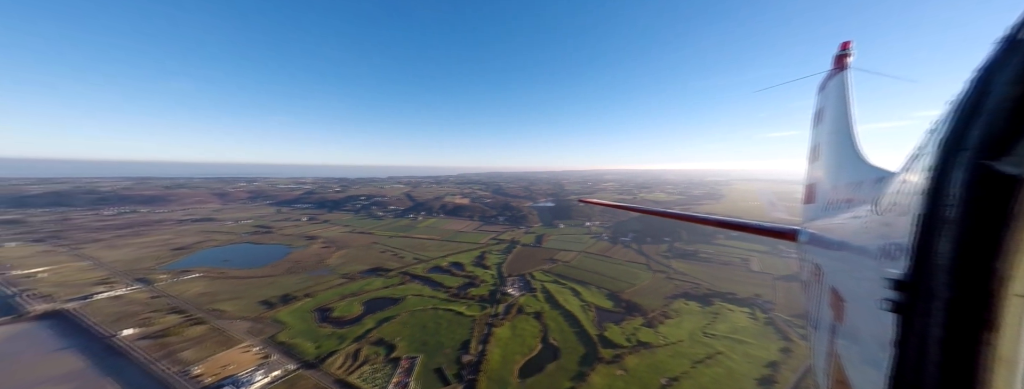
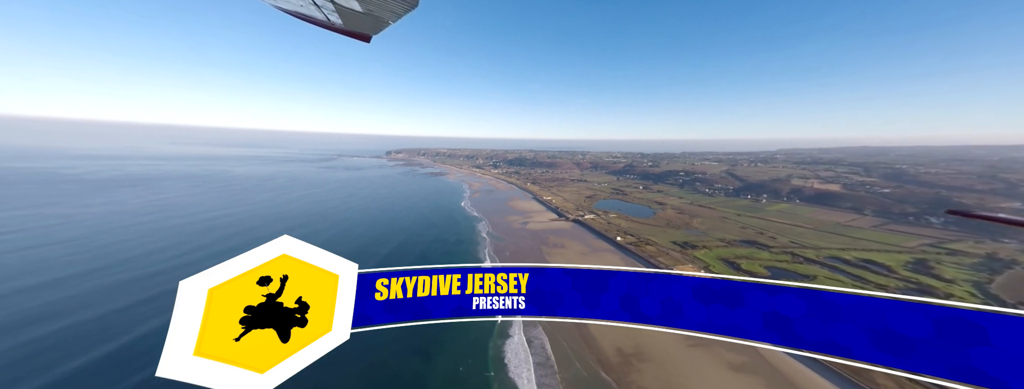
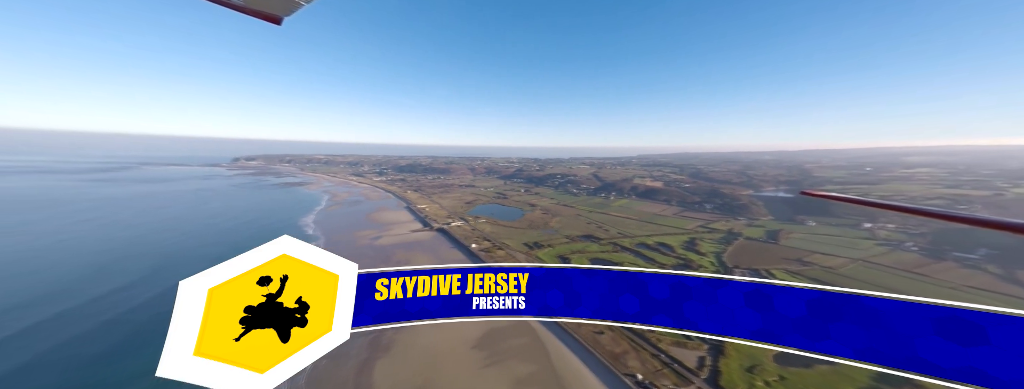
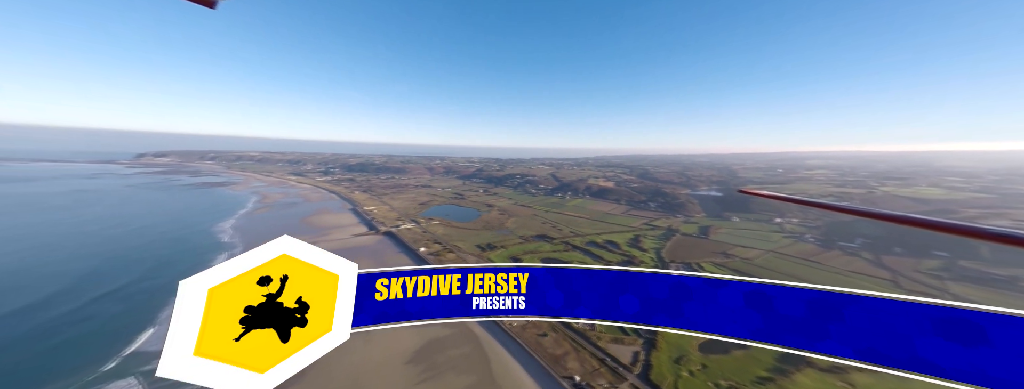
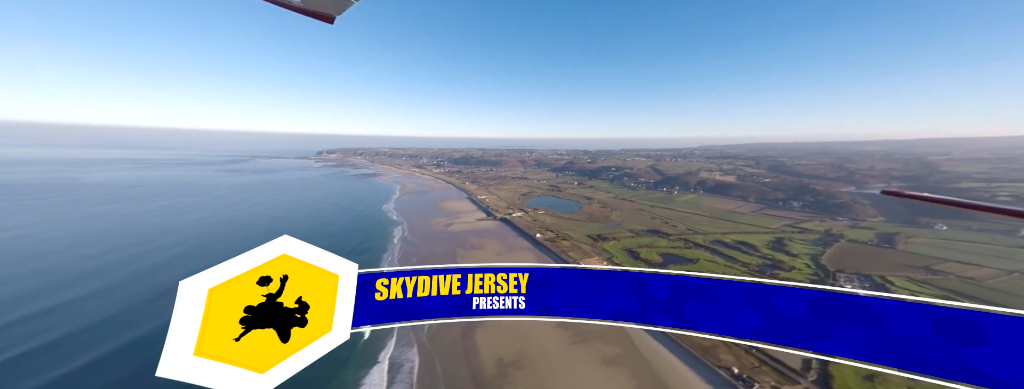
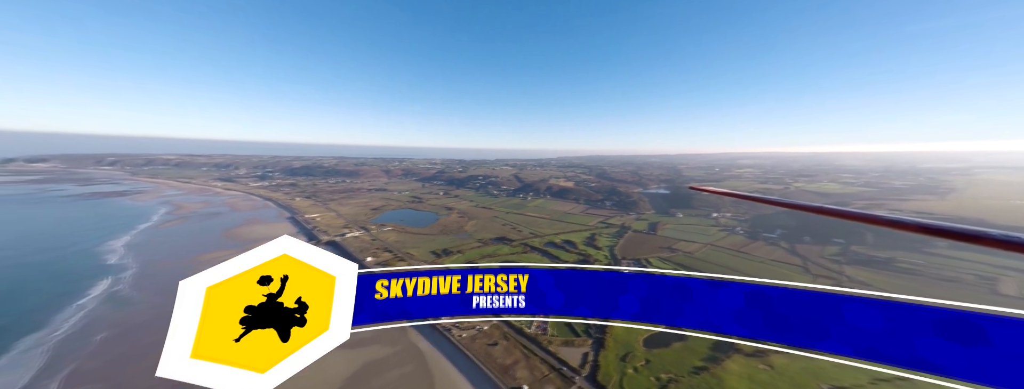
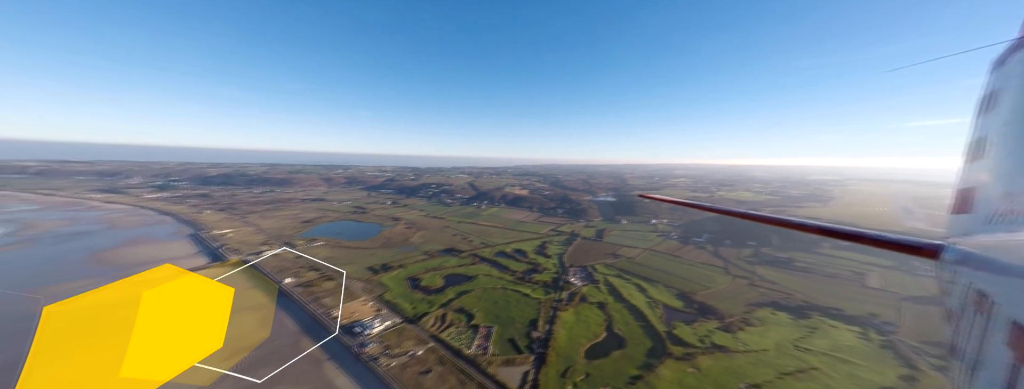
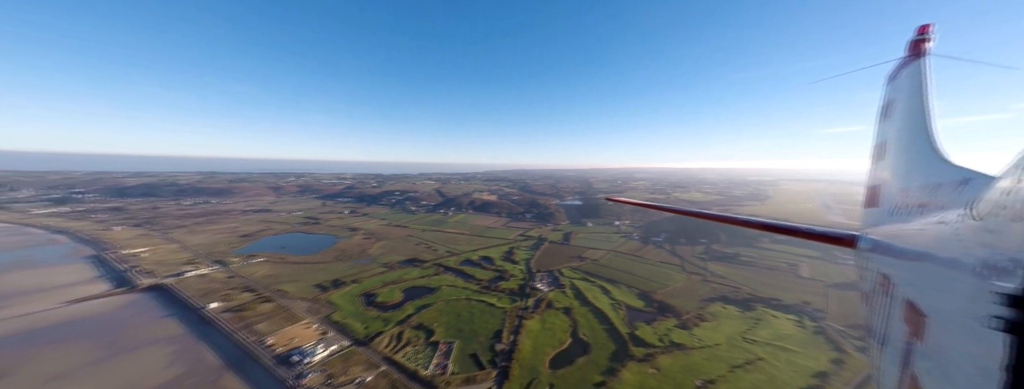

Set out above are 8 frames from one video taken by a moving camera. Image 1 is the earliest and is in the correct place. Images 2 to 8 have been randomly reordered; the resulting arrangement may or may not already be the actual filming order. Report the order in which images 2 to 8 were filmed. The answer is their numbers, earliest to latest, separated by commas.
8, 7, 6, 4, 3, 5, 2
